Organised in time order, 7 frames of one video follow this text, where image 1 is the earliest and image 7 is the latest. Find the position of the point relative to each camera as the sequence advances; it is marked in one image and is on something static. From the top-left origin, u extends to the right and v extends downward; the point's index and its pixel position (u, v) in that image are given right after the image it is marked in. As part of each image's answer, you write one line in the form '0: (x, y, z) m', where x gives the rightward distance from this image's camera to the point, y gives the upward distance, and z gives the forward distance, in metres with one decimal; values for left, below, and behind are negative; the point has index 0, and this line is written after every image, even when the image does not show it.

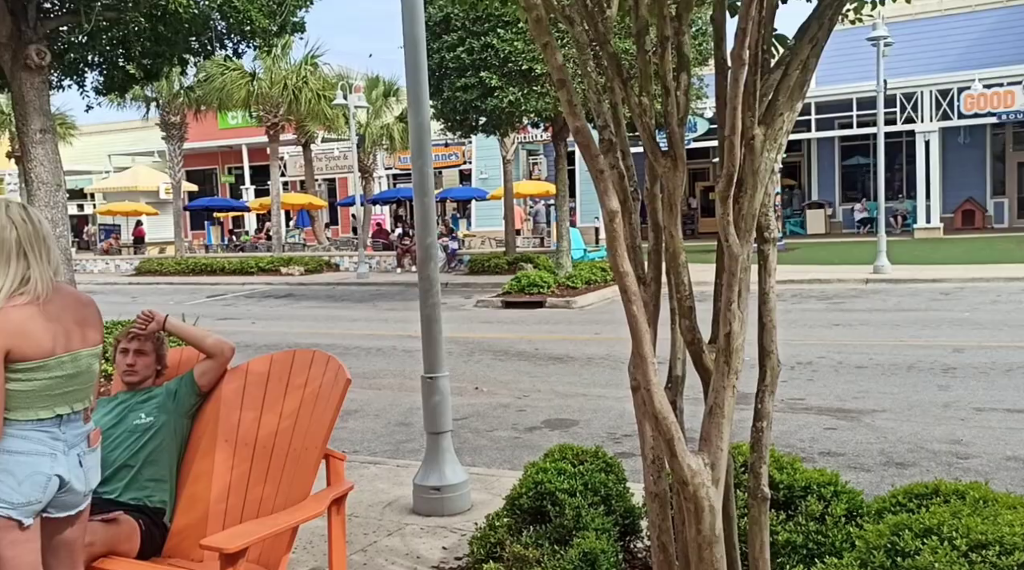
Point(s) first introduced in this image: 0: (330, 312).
0: (-3.5, -0.5, +17.9) m
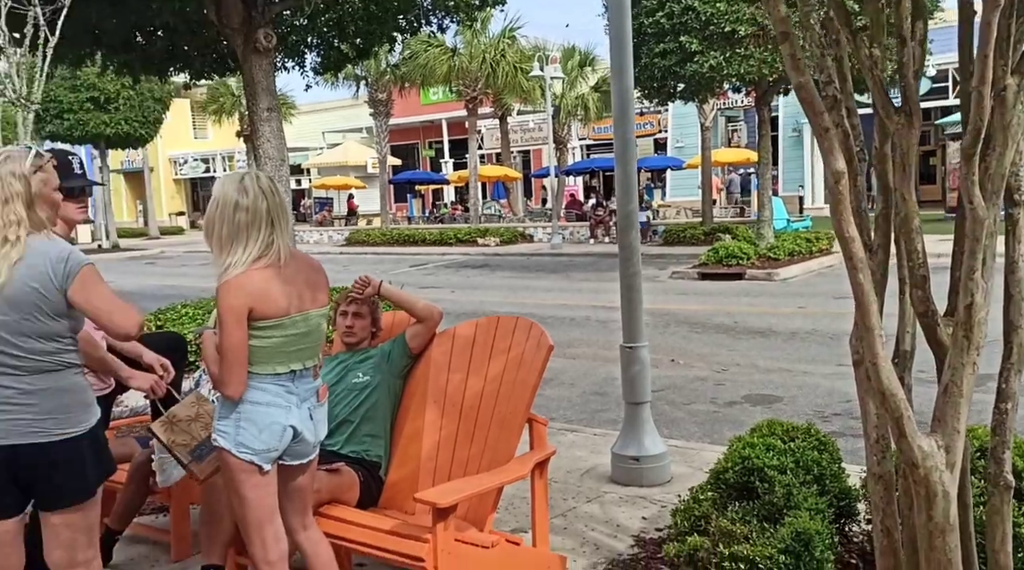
0: (+0.3, +0.1, +18.2) m
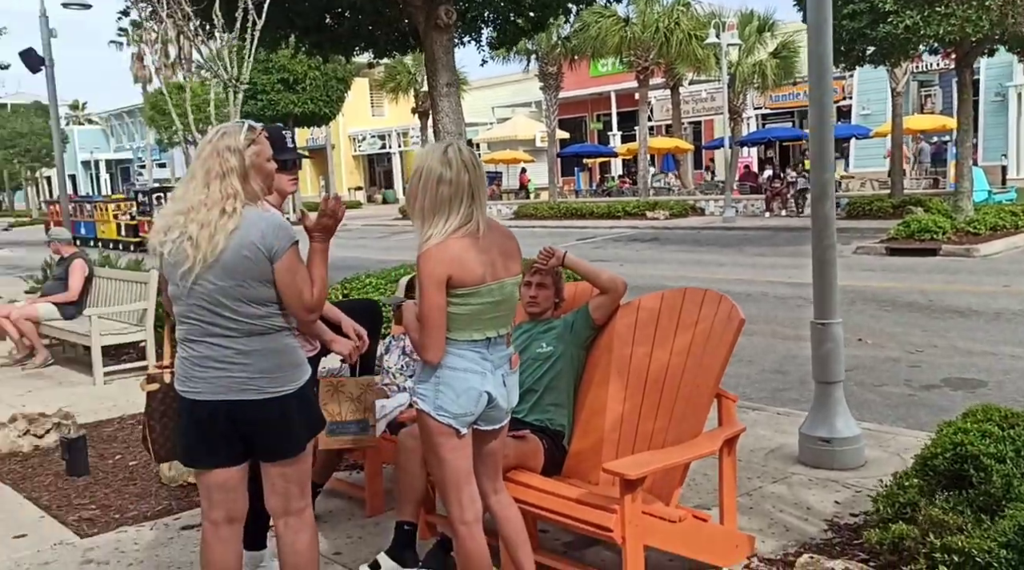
0: (+3.5, +0.5, +17.8) m
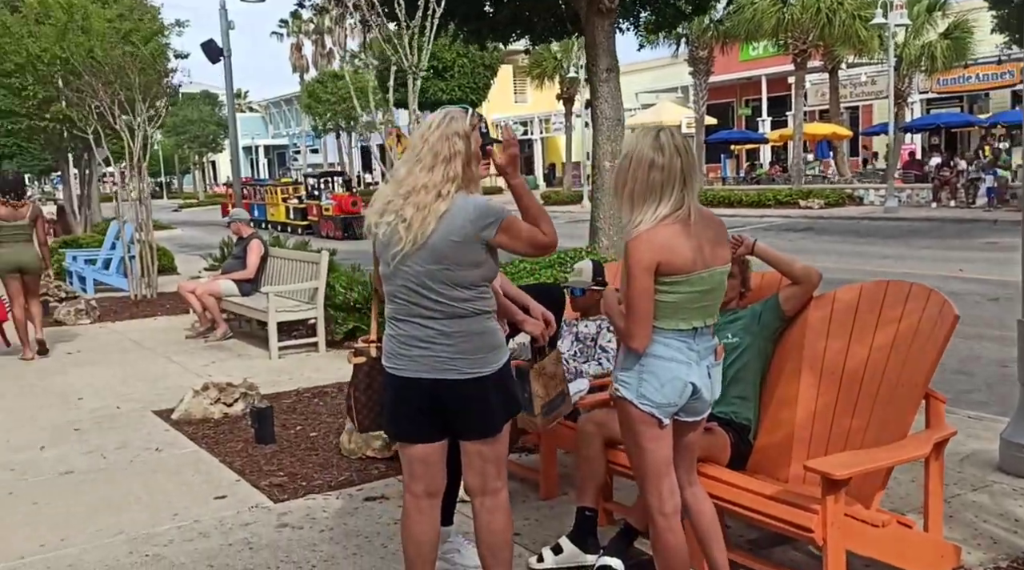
0: (+6.3, +0.7, +17.1) m
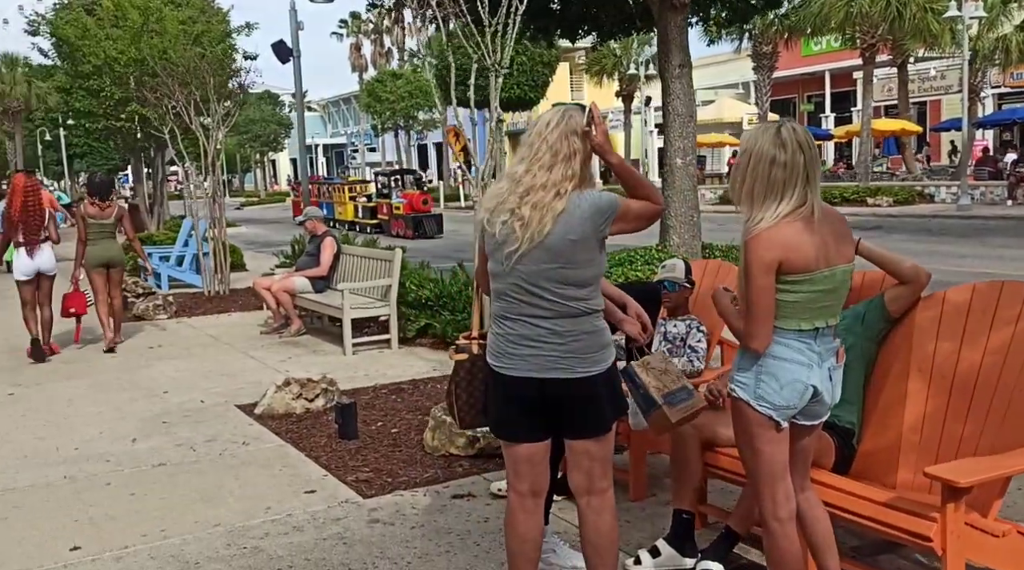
0: (+7.5, +0.7, +16.7) m
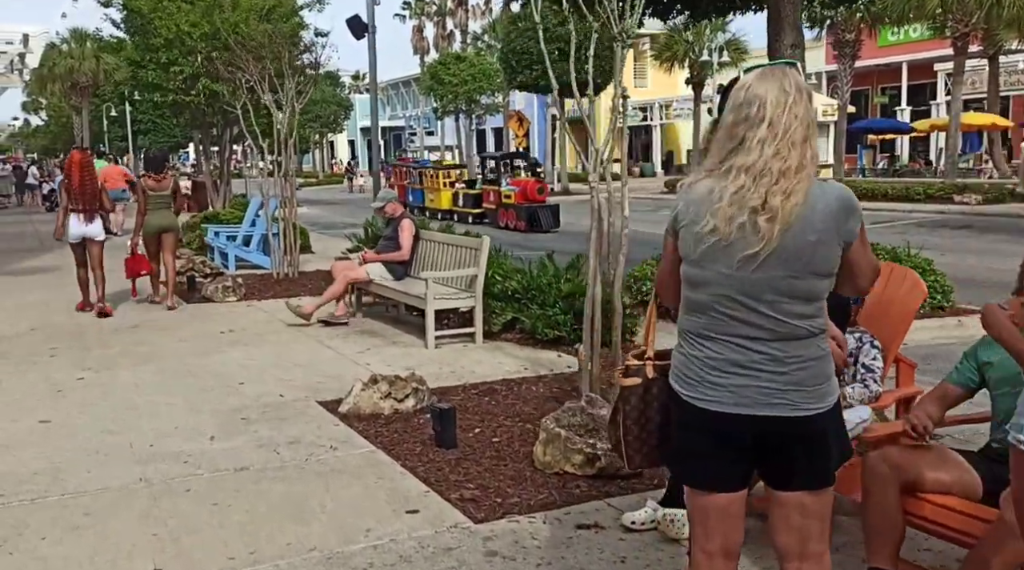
0: (+8.7, +0.6, +15.6) m
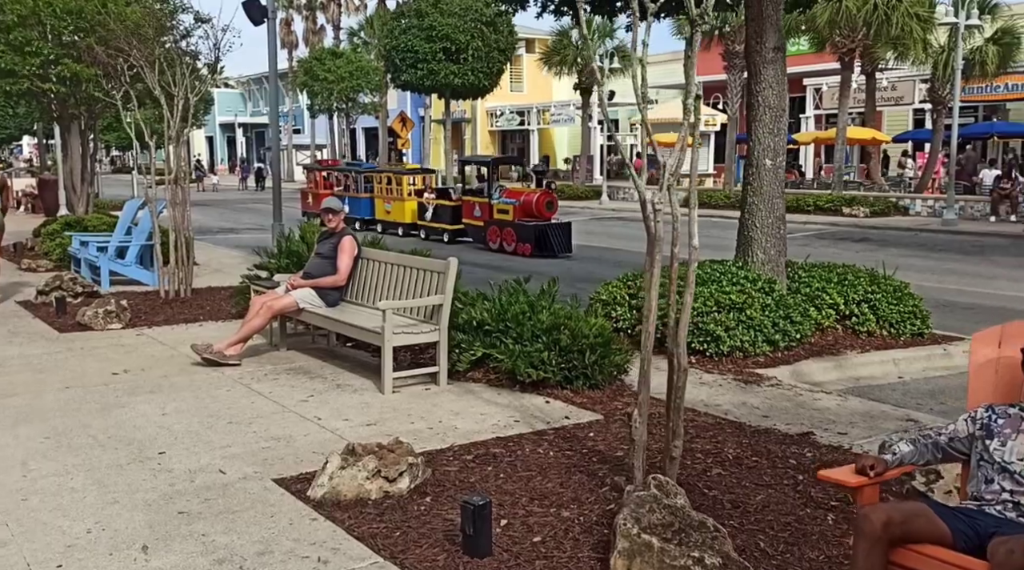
0: (+7.3, +0.3, +15.6) m
